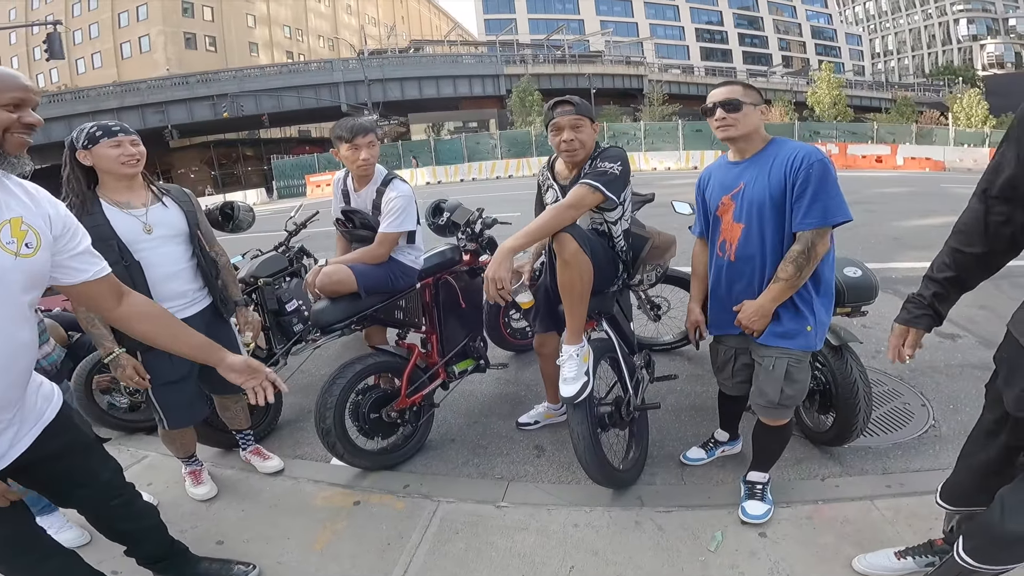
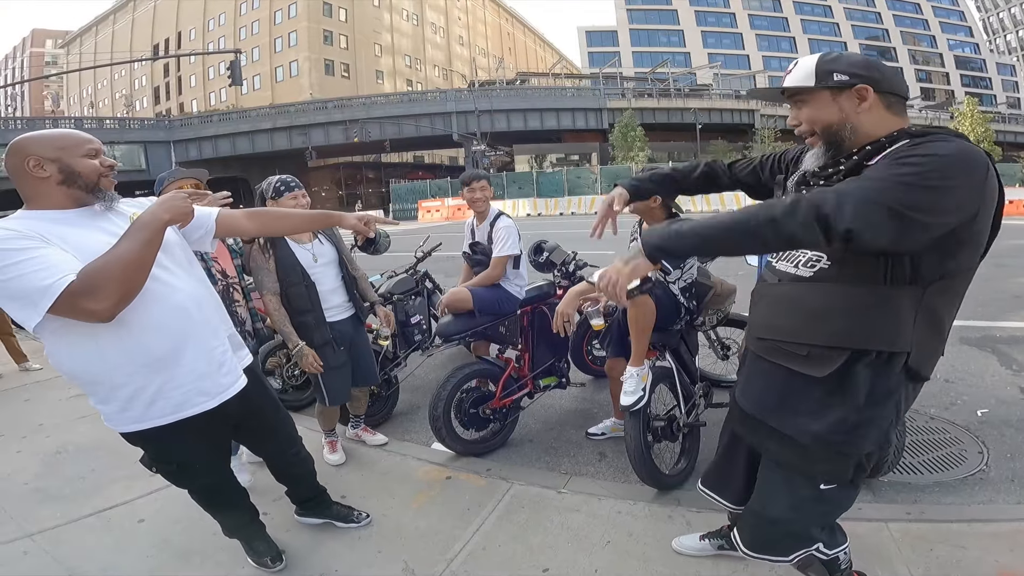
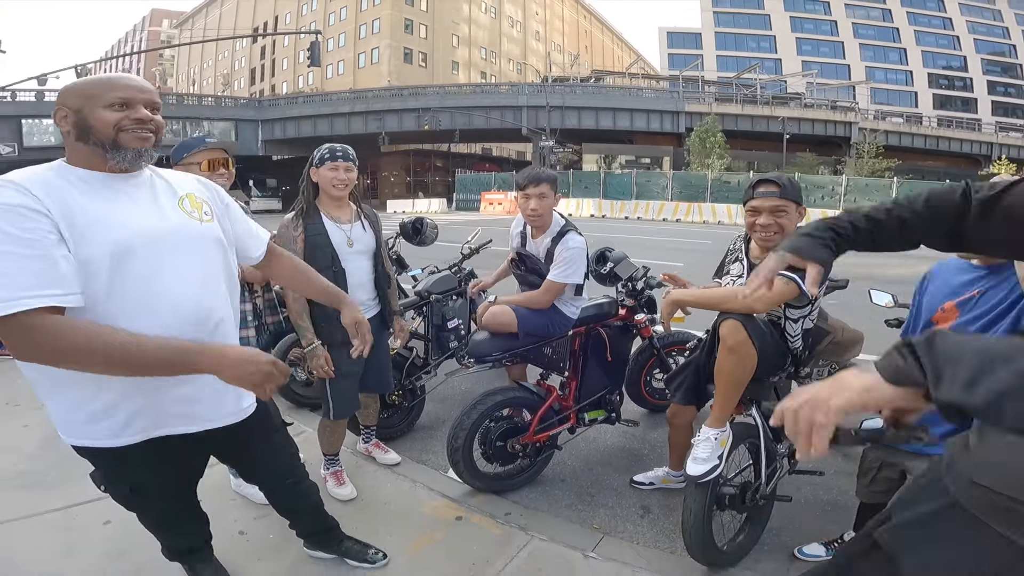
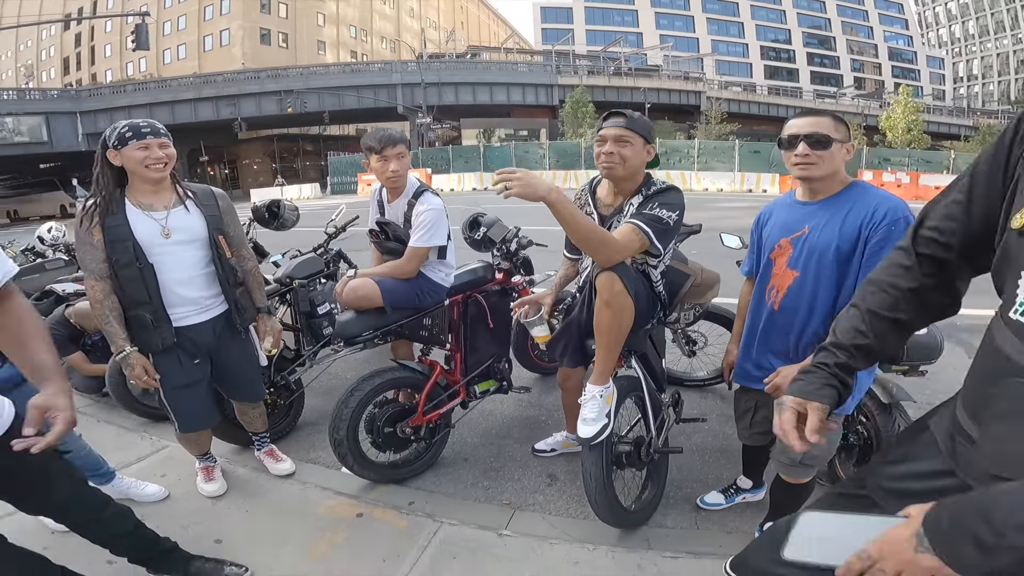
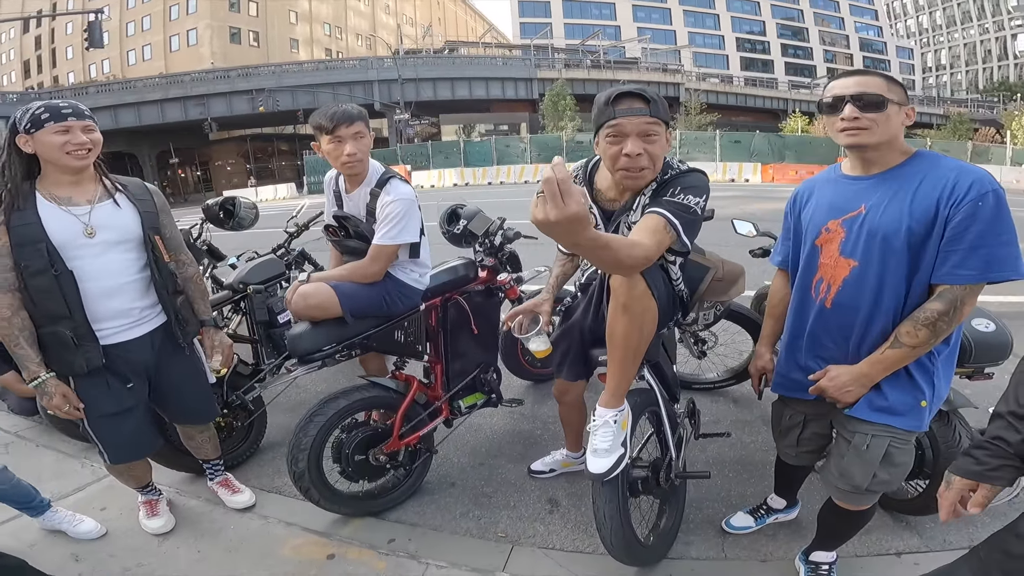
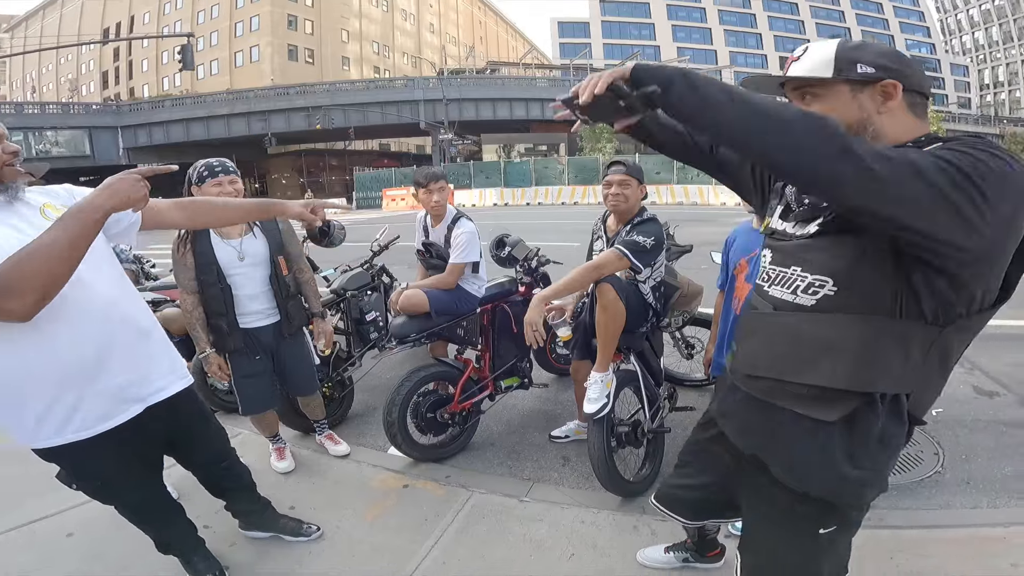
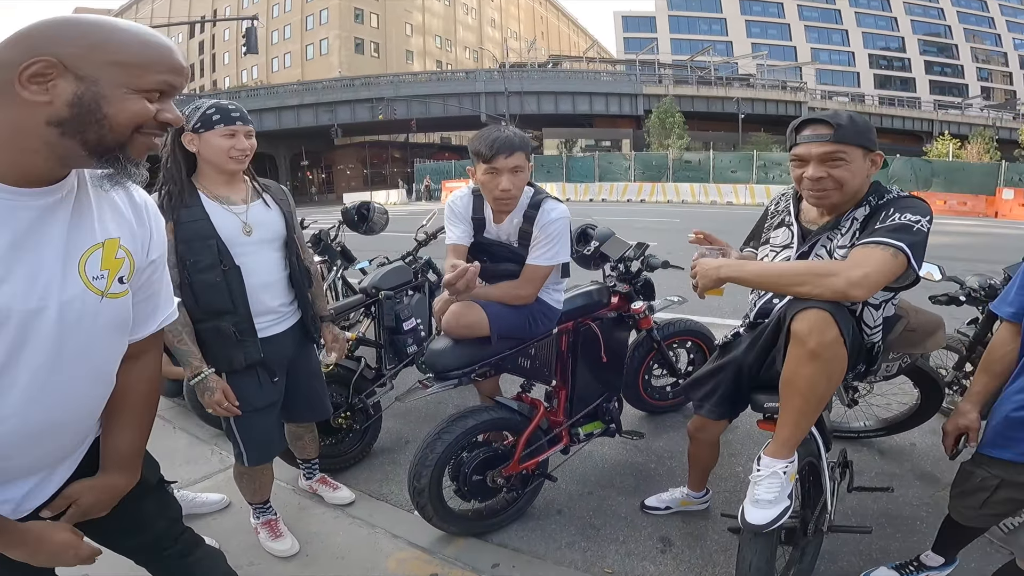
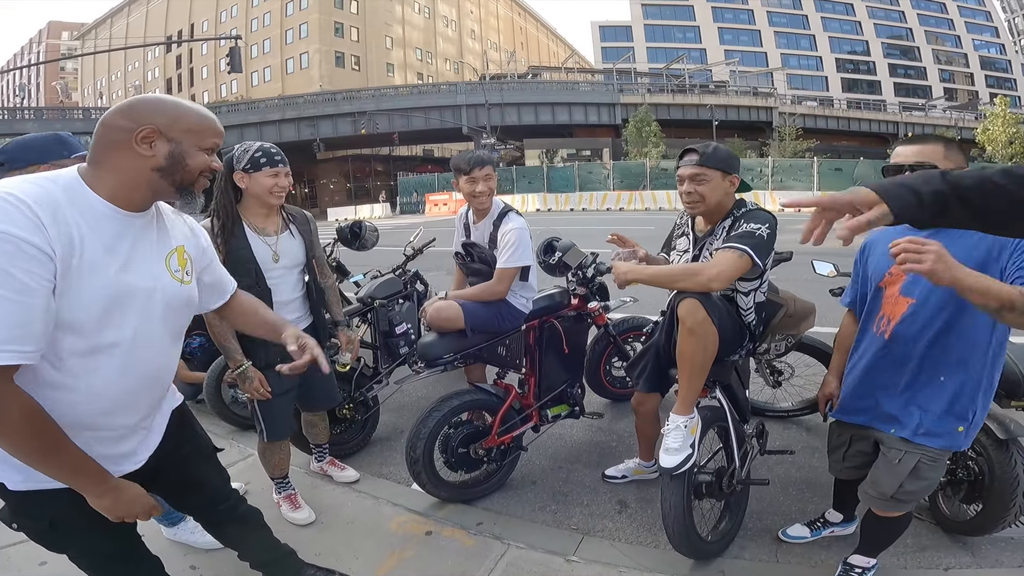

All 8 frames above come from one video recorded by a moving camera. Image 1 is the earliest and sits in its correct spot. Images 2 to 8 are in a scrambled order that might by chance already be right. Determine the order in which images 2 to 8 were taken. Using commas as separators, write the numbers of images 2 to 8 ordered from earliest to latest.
5, 4, 6, 2, 8, 7, 3
